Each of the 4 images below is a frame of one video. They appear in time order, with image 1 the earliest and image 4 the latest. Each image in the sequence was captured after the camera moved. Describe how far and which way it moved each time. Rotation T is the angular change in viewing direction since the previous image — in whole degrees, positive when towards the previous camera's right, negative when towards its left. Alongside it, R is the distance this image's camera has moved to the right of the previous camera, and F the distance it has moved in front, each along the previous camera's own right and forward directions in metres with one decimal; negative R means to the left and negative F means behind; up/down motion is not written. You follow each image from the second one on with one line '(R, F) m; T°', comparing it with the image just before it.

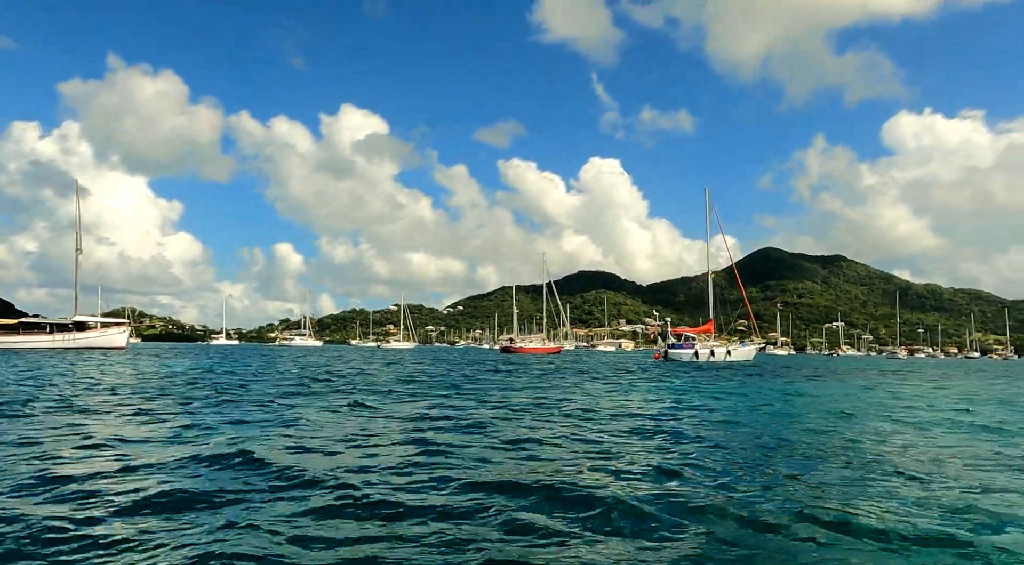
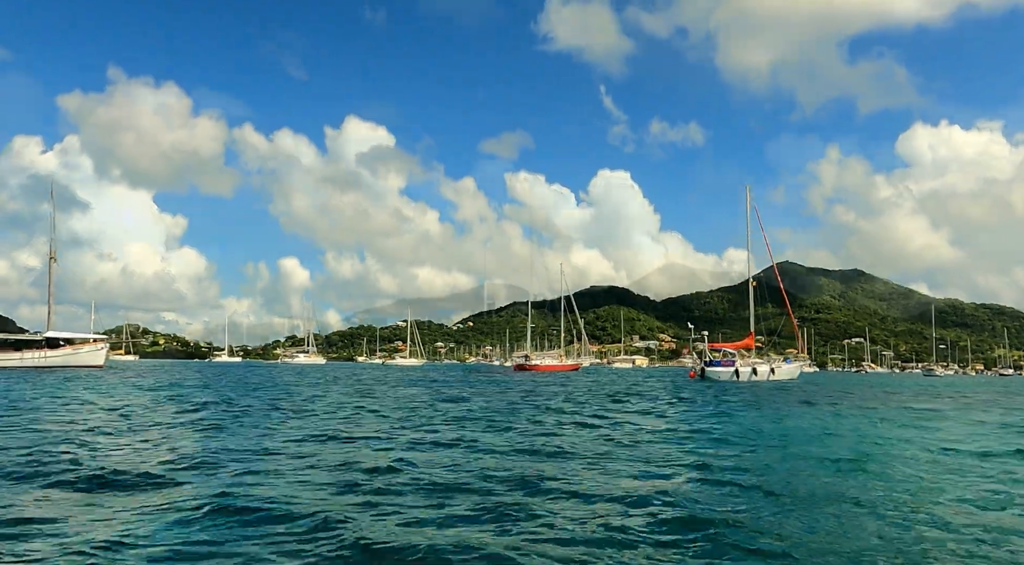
(-0.7, +1.3) m; 0°
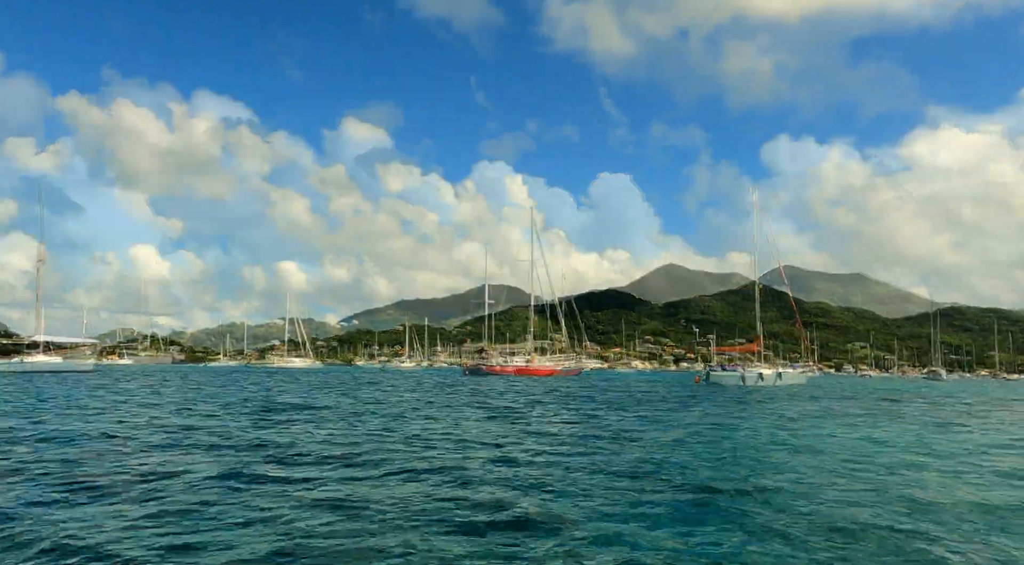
(-4.5, +3.1) m; +12°
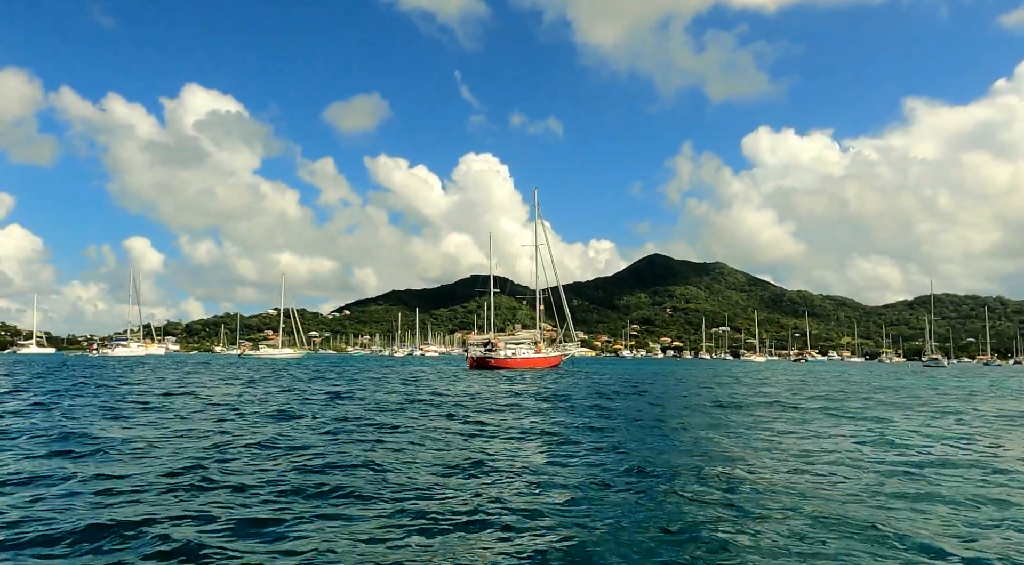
(0.0, -1.4) m; +1°
